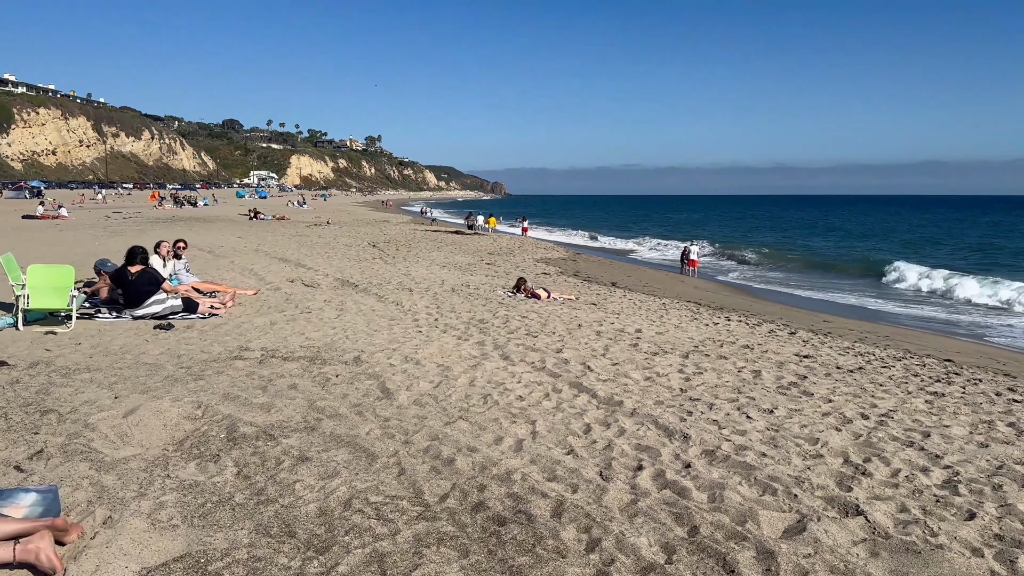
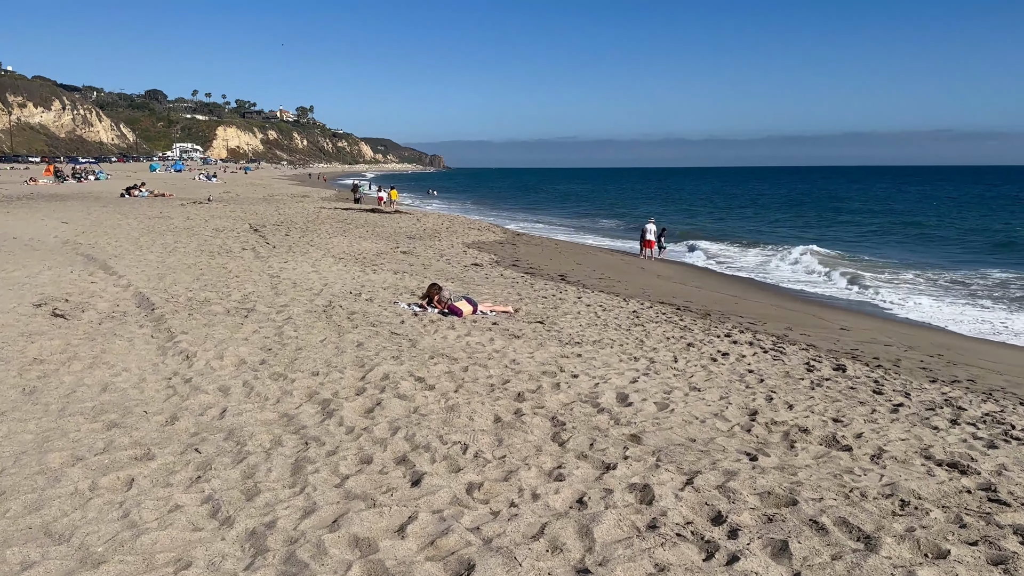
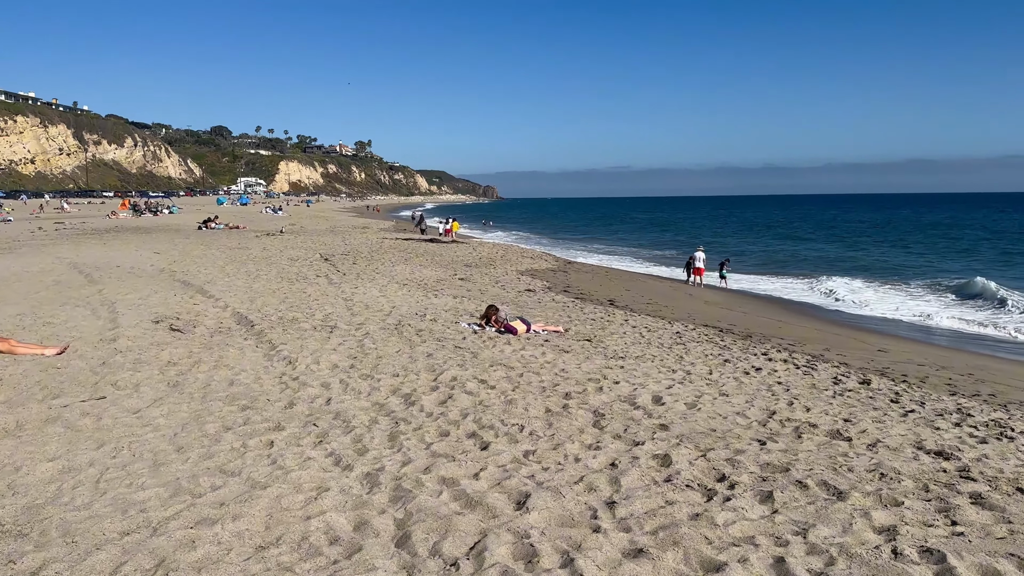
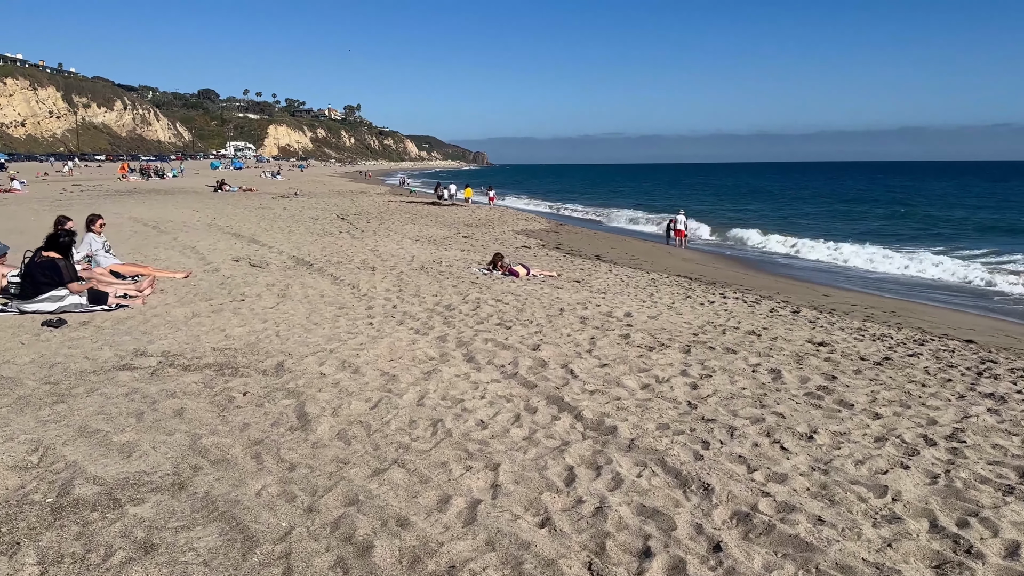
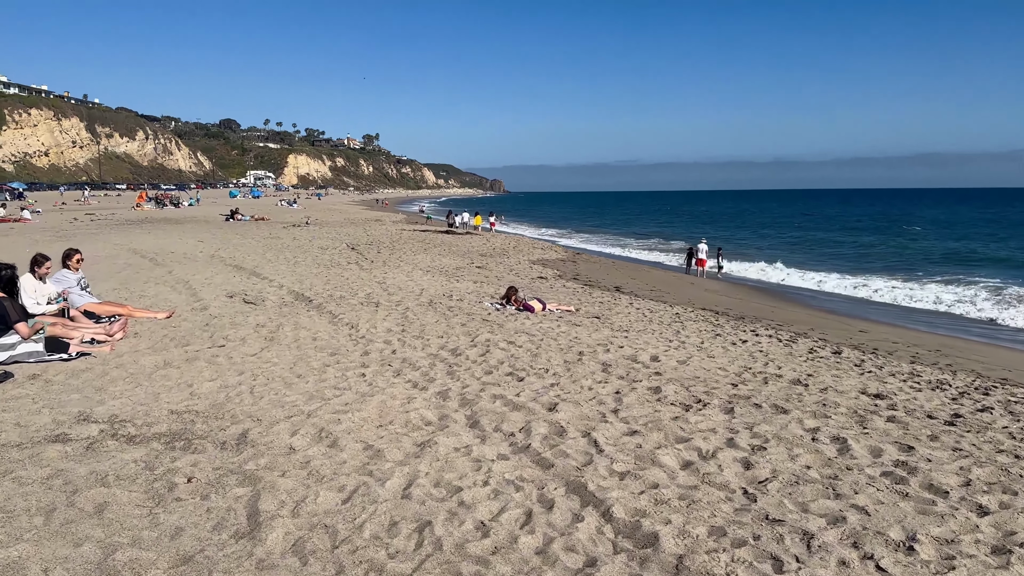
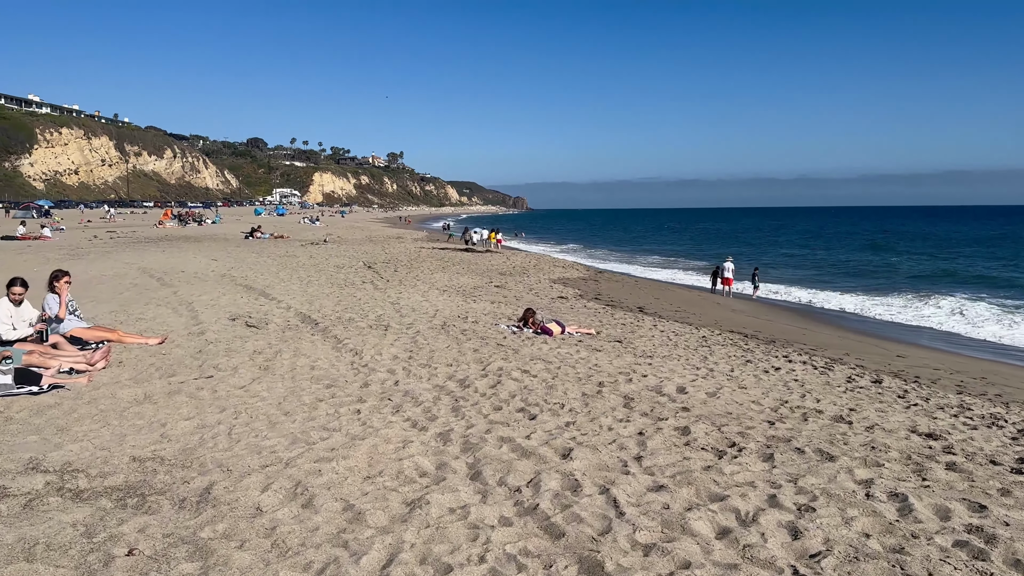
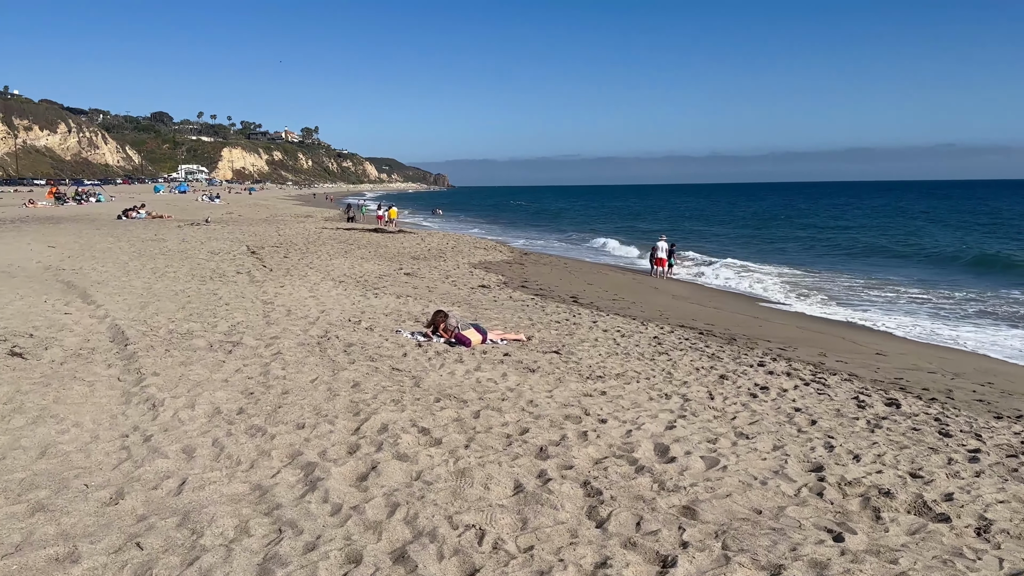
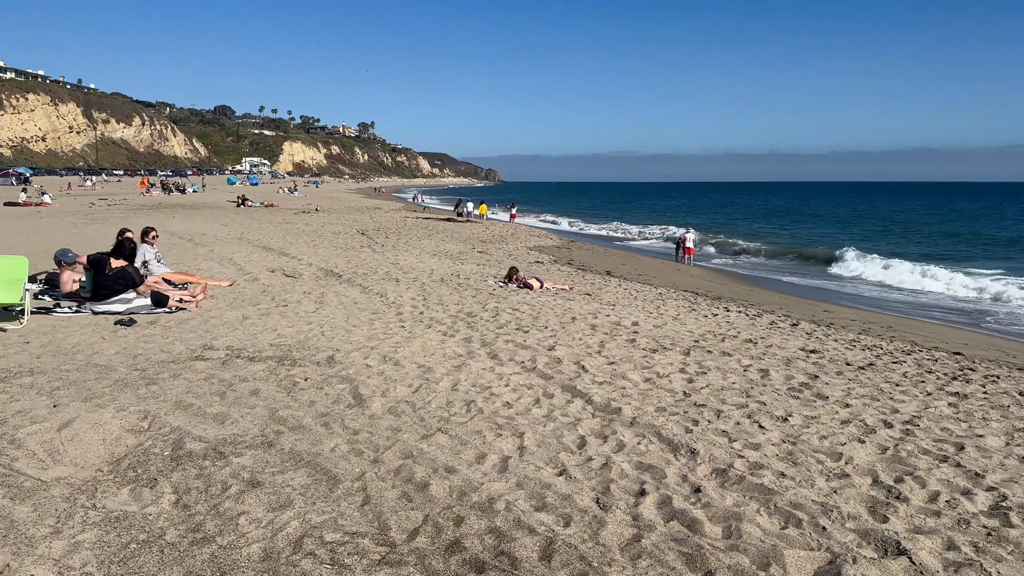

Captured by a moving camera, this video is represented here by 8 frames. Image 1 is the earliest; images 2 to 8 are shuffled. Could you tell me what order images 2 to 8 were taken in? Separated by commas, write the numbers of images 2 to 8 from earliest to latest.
8, 4, 5, 6, 3, 2, 7
